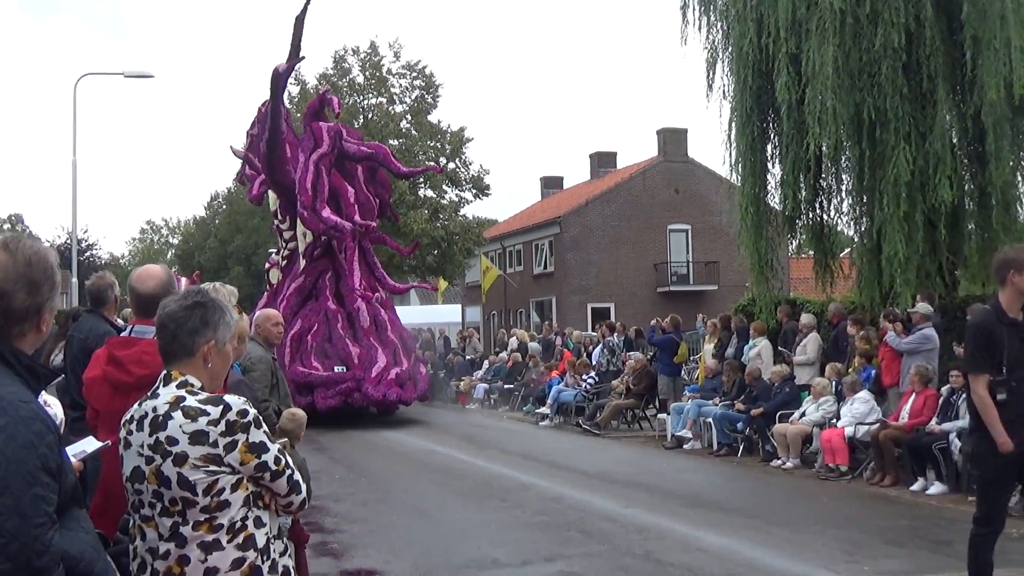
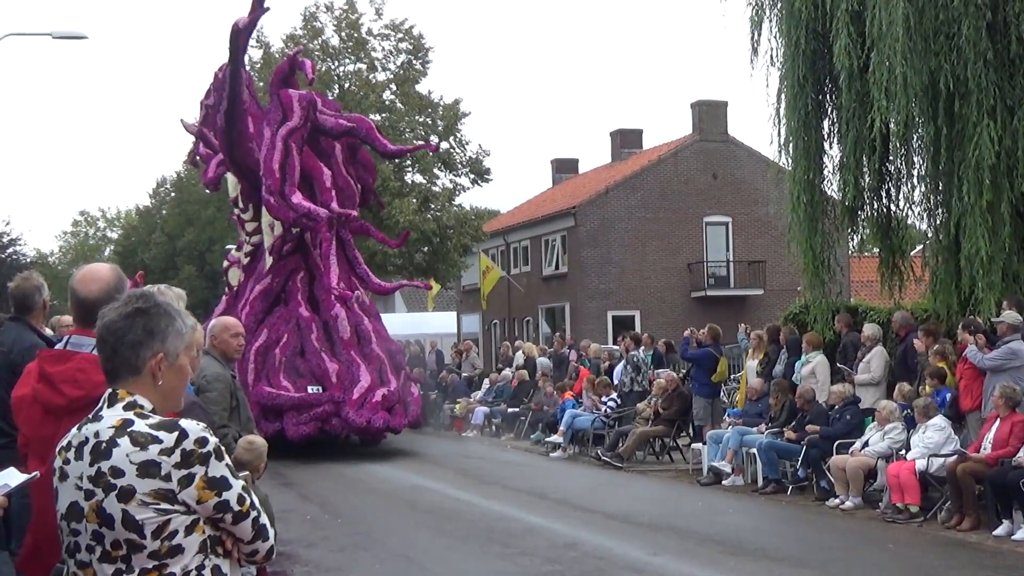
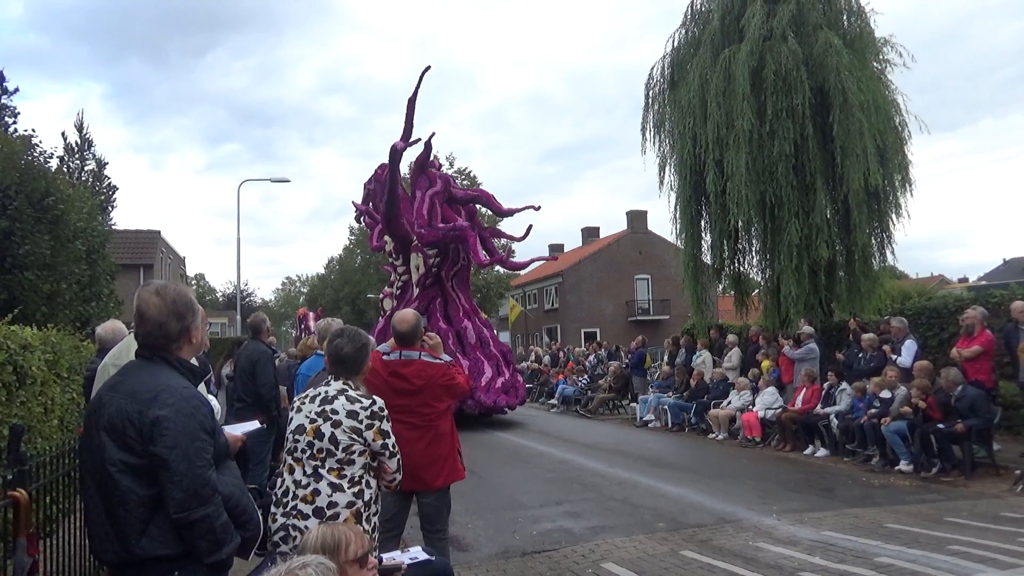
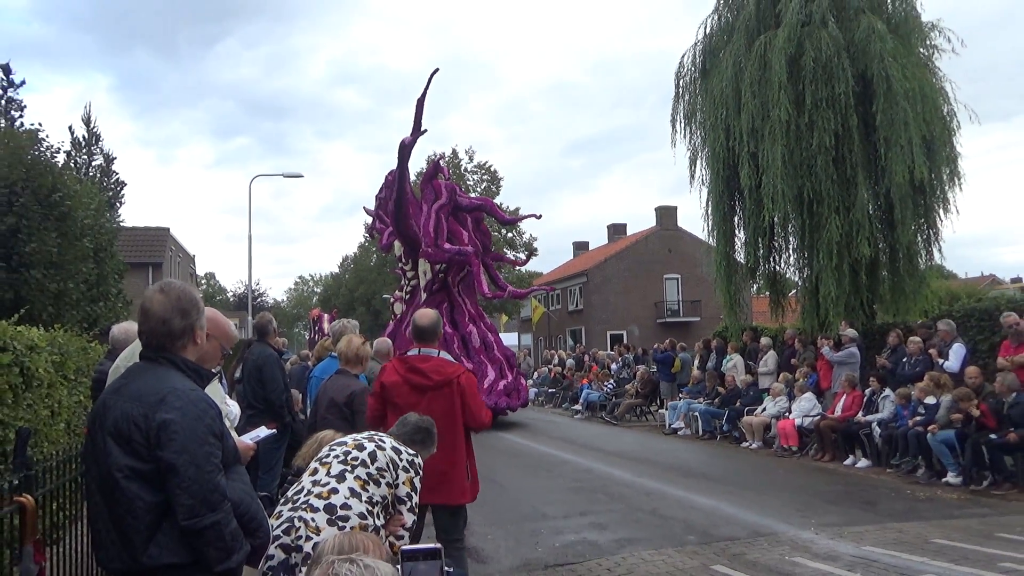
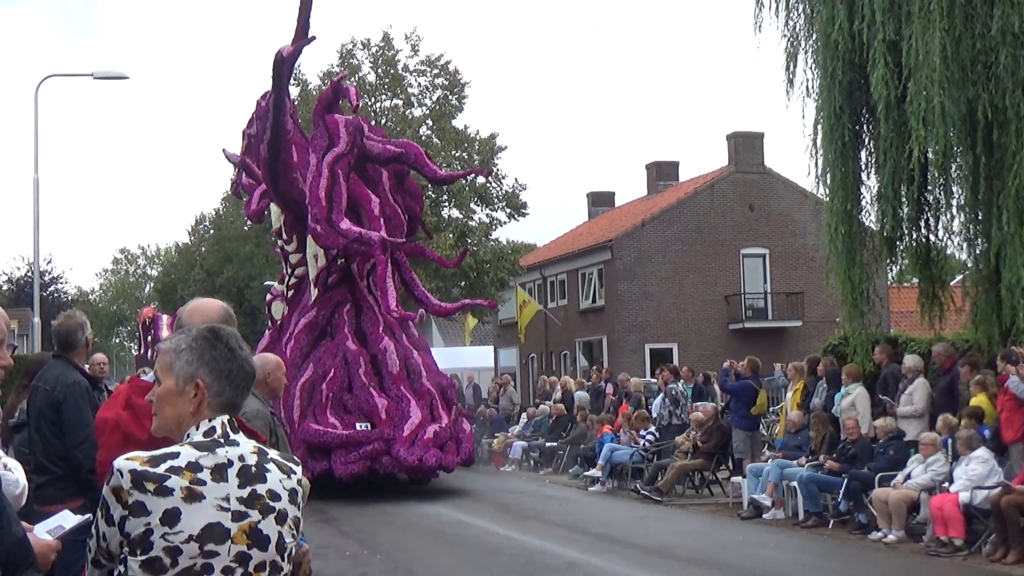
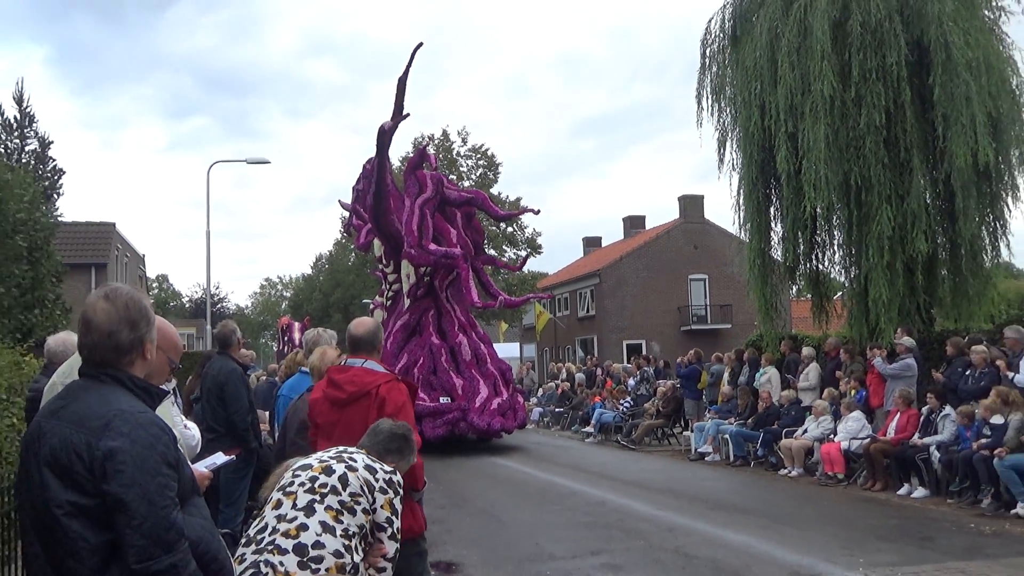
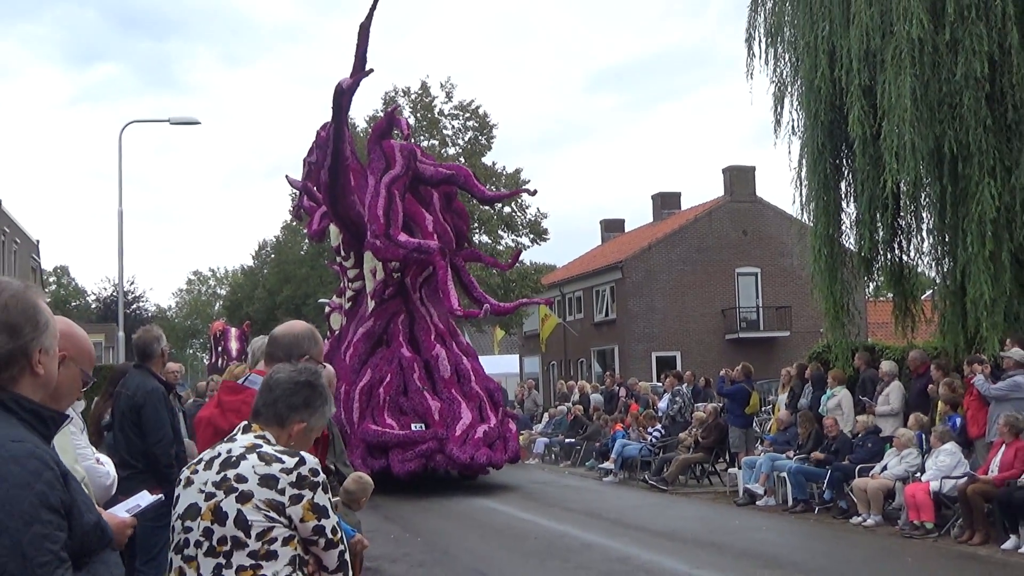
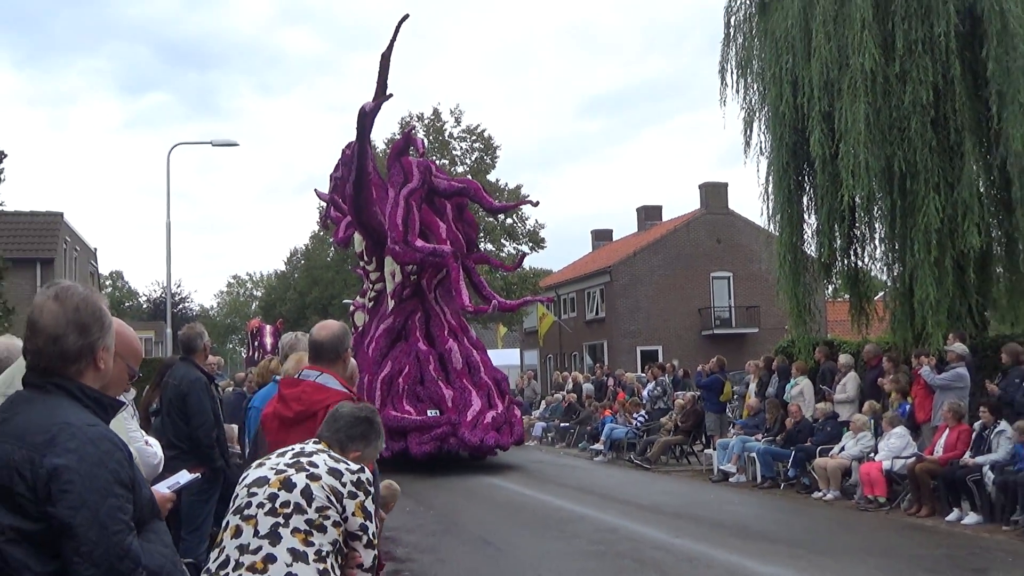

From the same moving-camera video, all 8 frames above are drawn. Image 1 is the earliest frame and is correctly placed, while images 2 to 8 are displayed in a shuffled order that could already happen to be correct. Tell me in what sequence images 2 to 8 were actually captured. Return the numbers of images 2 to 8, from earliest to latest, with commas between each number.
2, 5, 7, 8, 6, 4, 3
